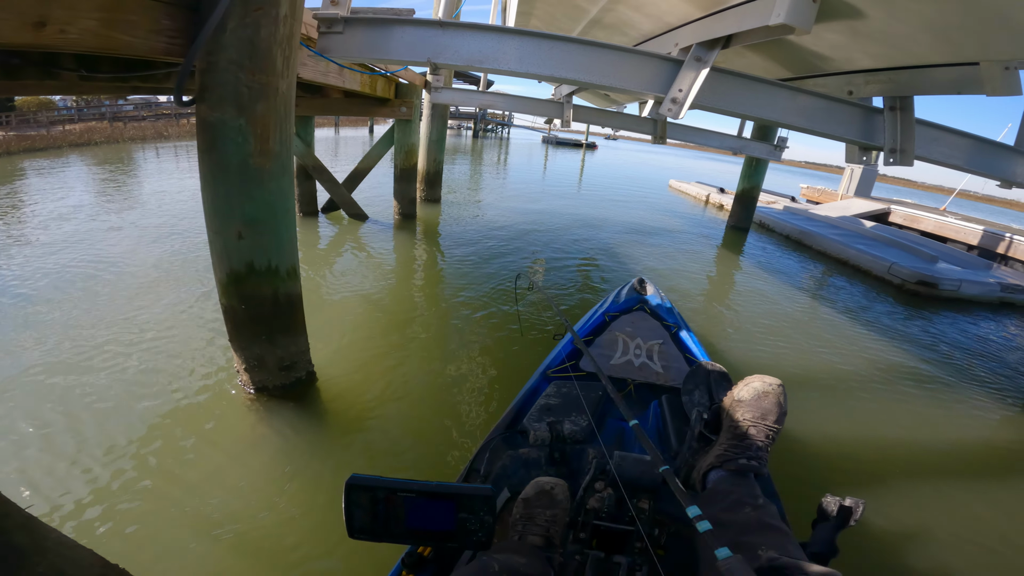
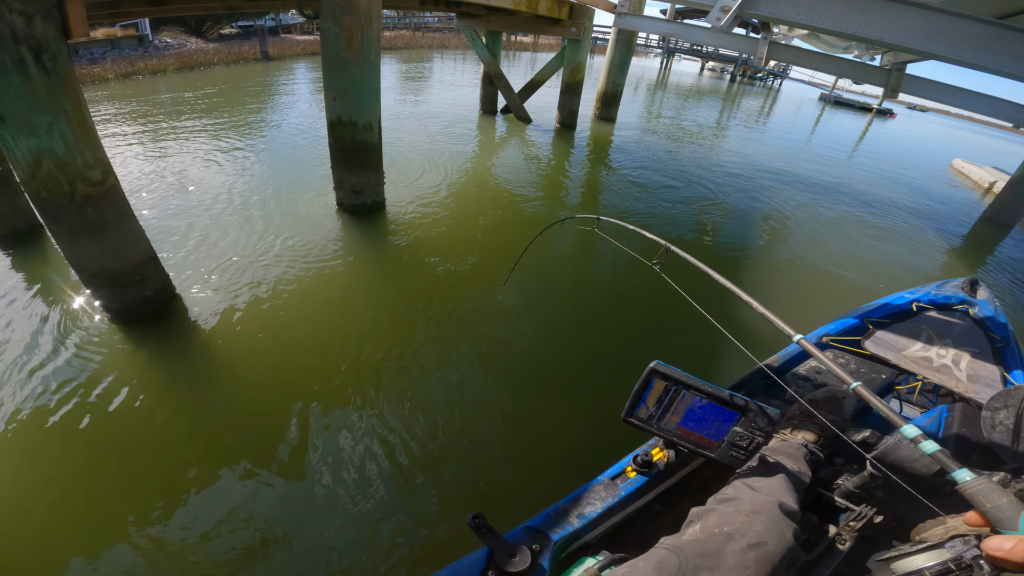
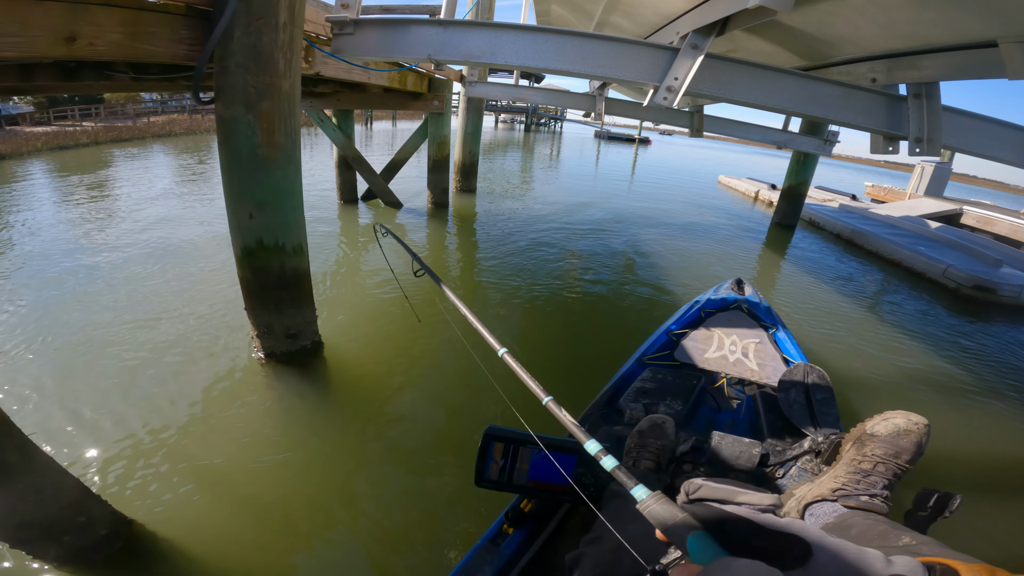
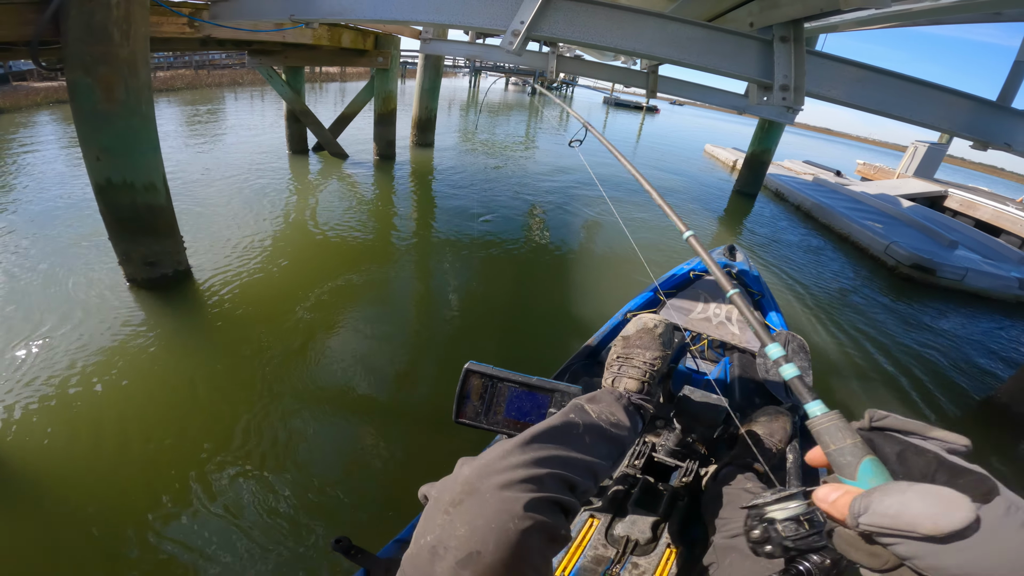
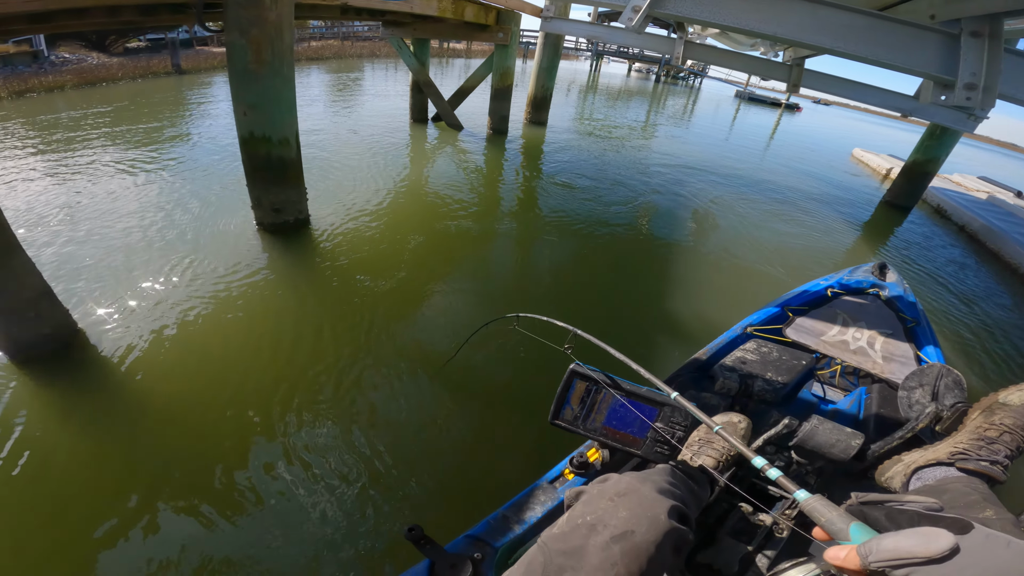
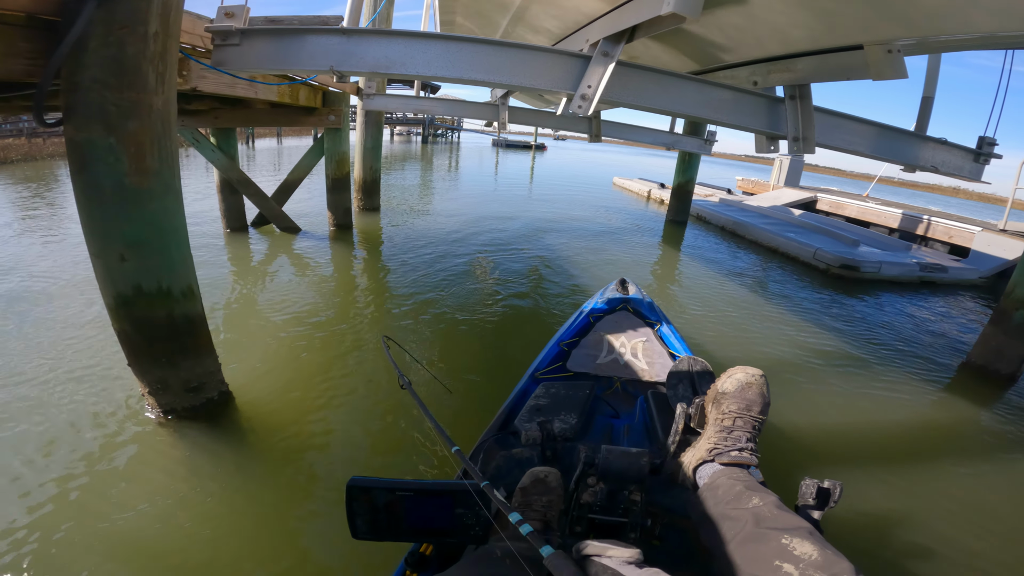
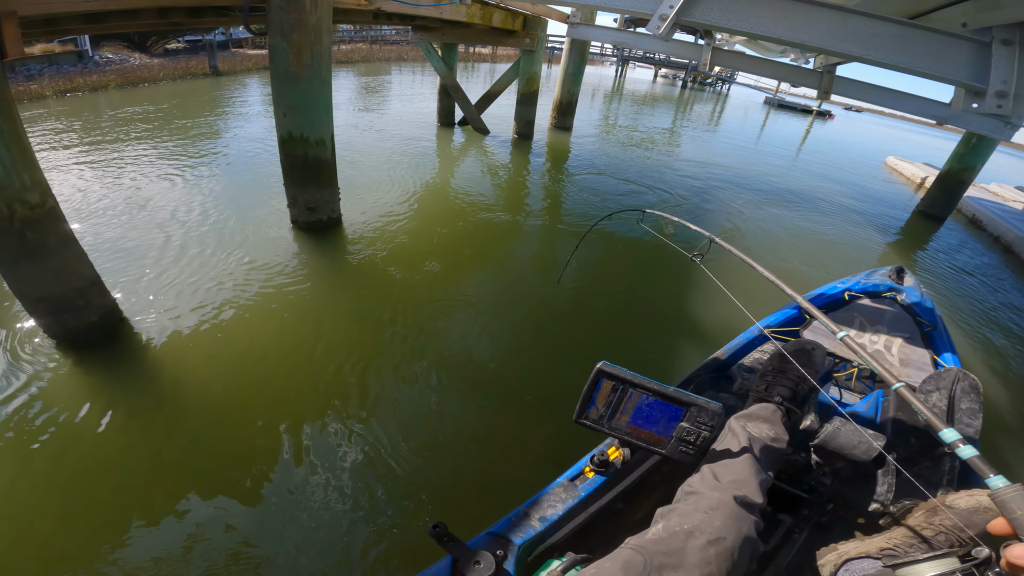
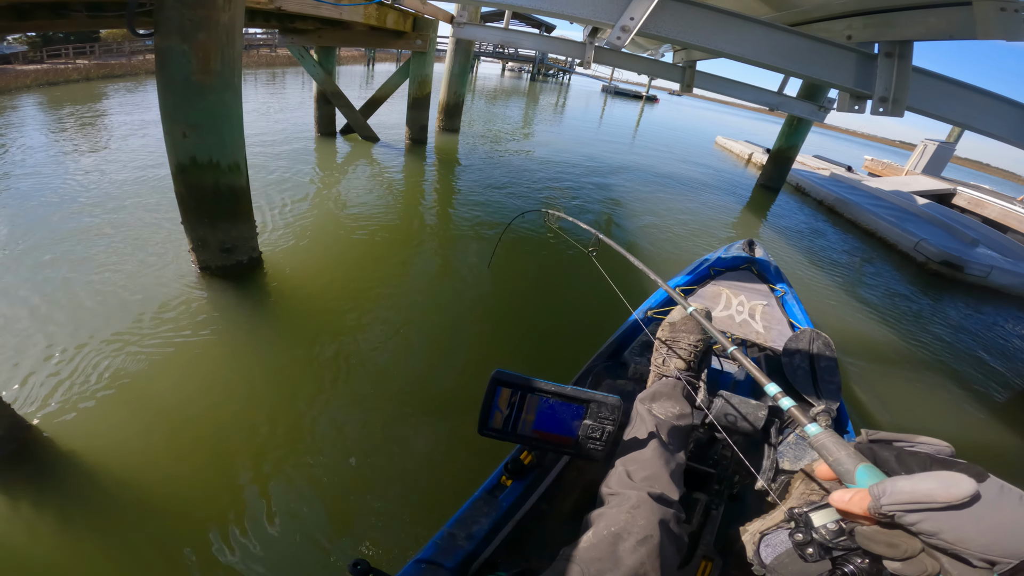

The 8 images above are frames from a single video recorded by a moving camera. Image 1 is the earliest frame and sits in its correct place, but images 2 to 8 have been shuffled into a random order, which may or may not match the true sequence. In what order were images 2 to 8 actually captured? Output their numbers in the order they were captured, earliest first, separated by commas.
6, 3, 8, 4, 5, 2, 7
